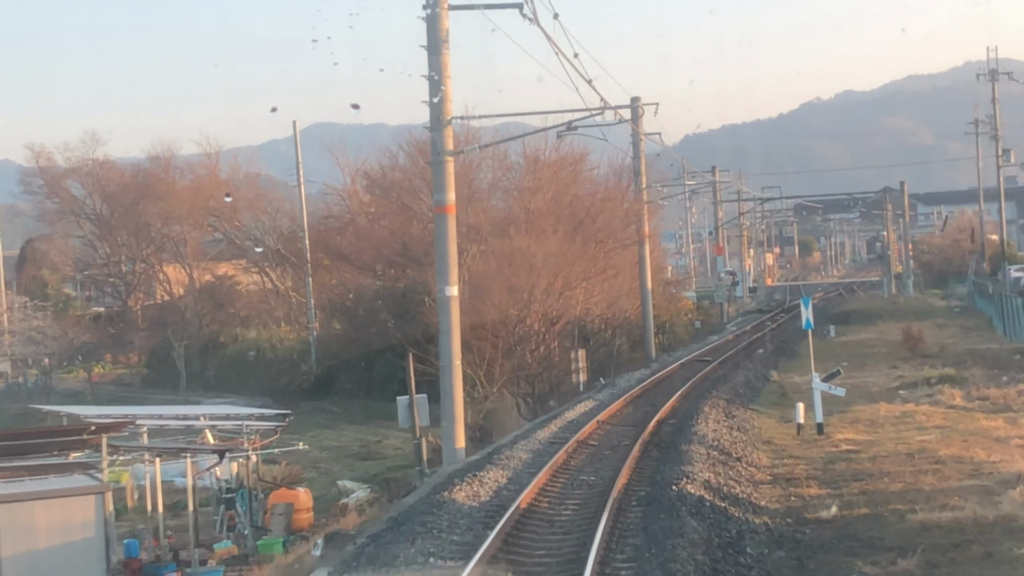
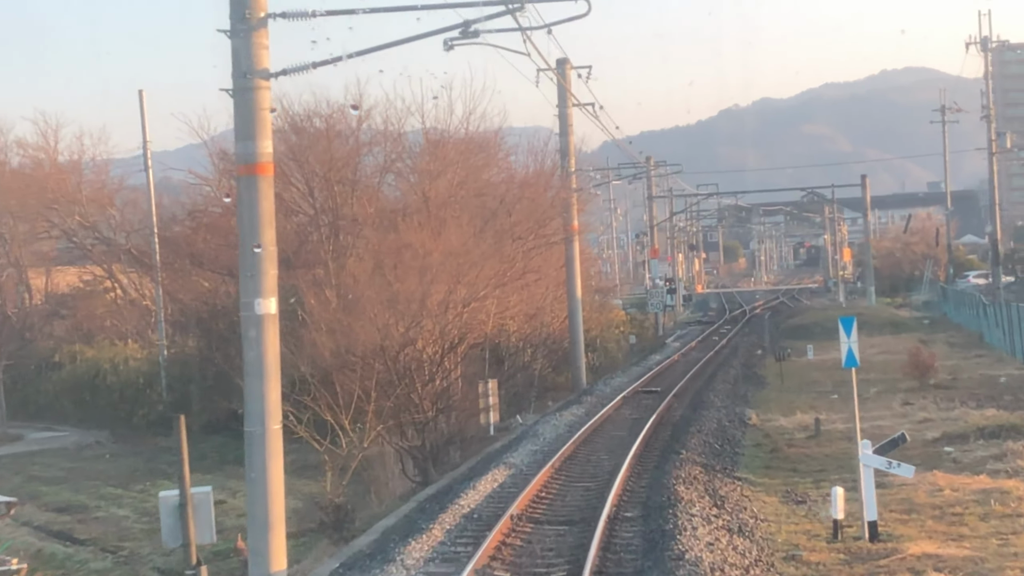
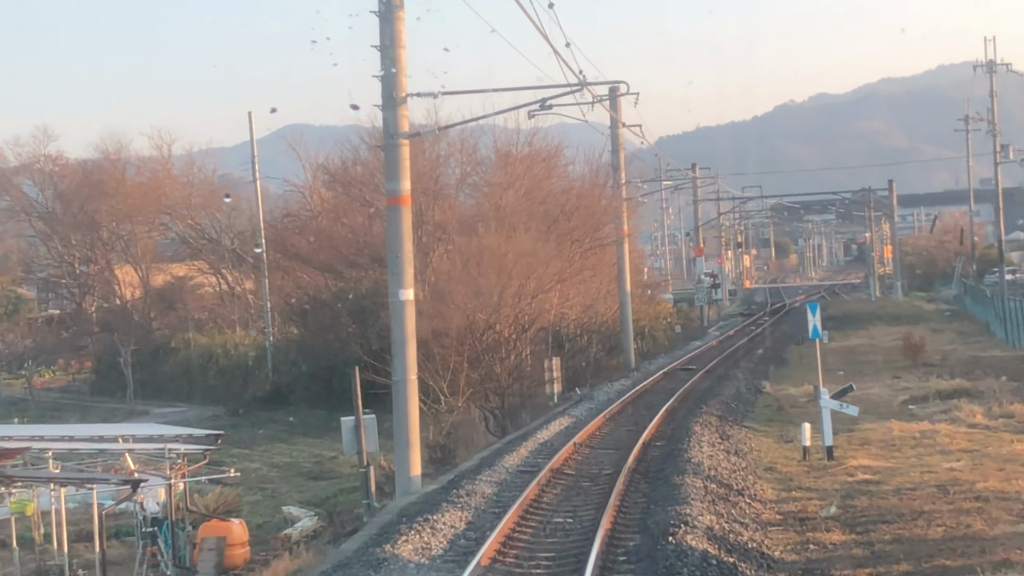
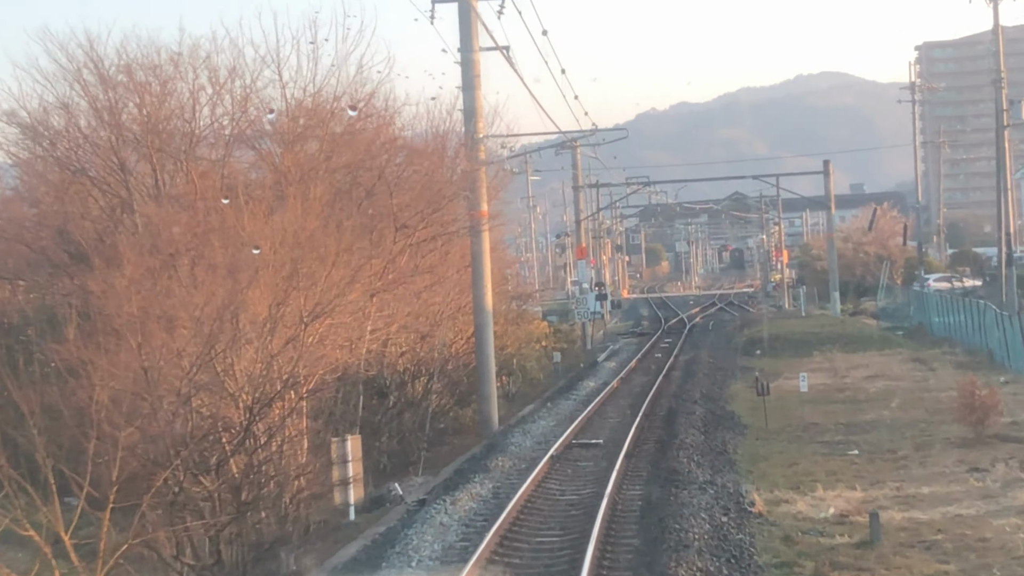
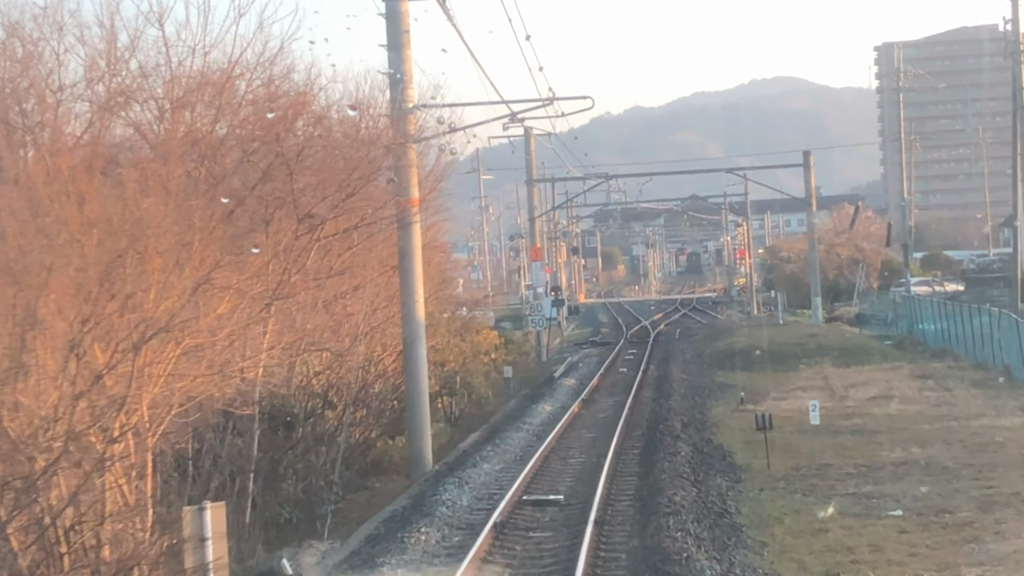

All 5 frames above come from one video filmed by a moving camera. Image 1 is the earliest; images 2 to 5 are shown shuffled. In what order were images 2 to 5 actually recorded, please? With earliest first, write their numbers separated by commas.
3, 2, 4, 5
